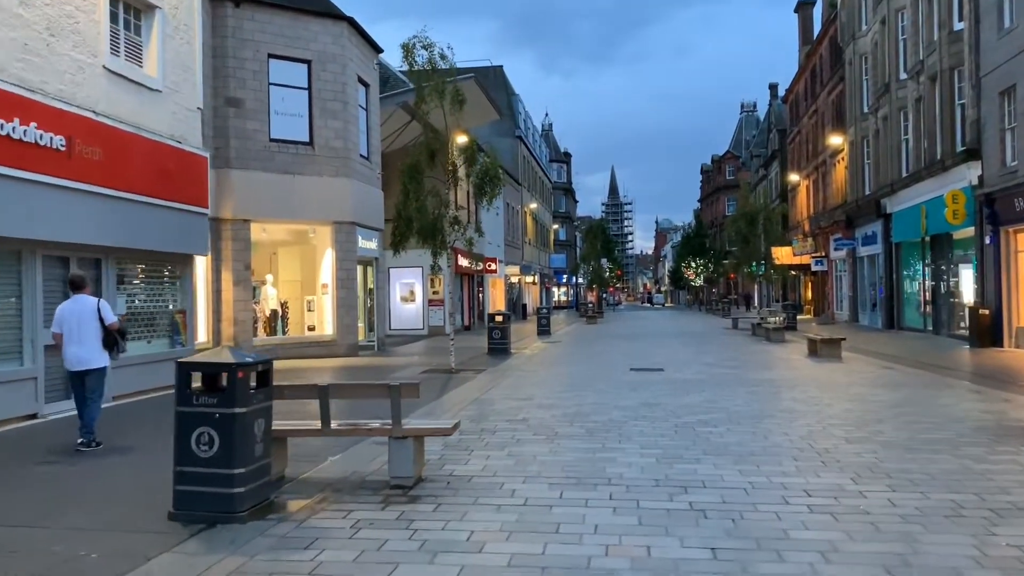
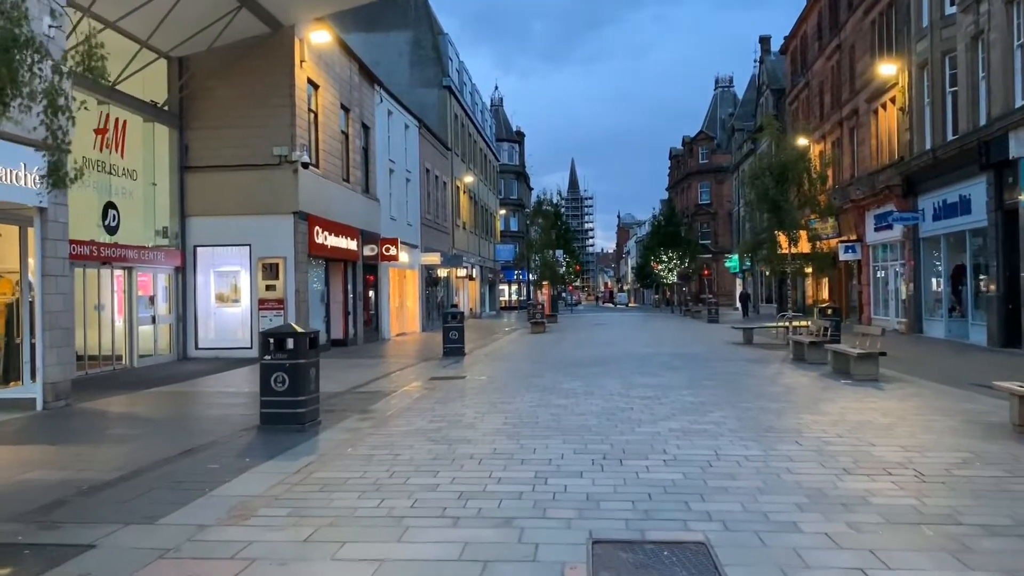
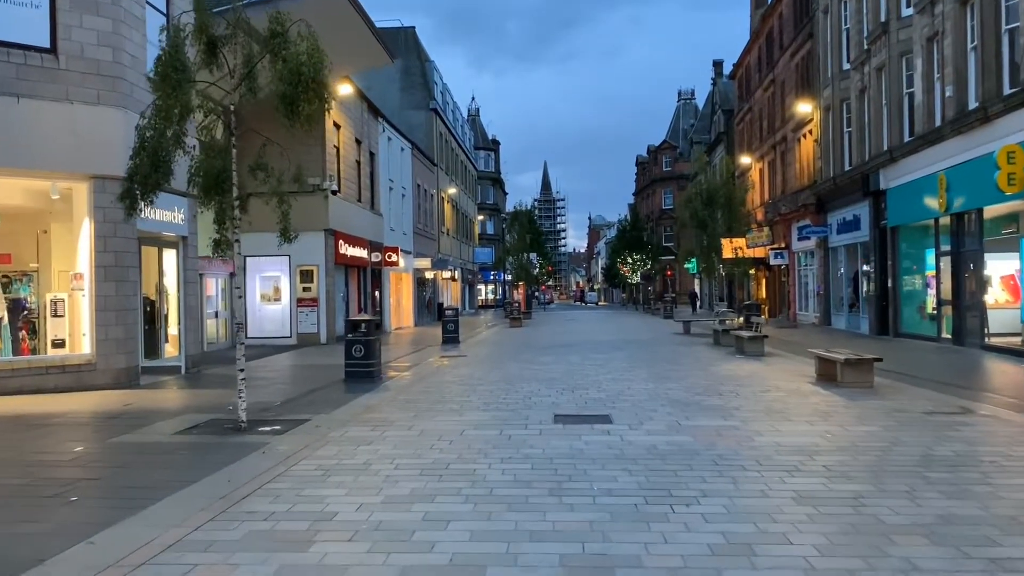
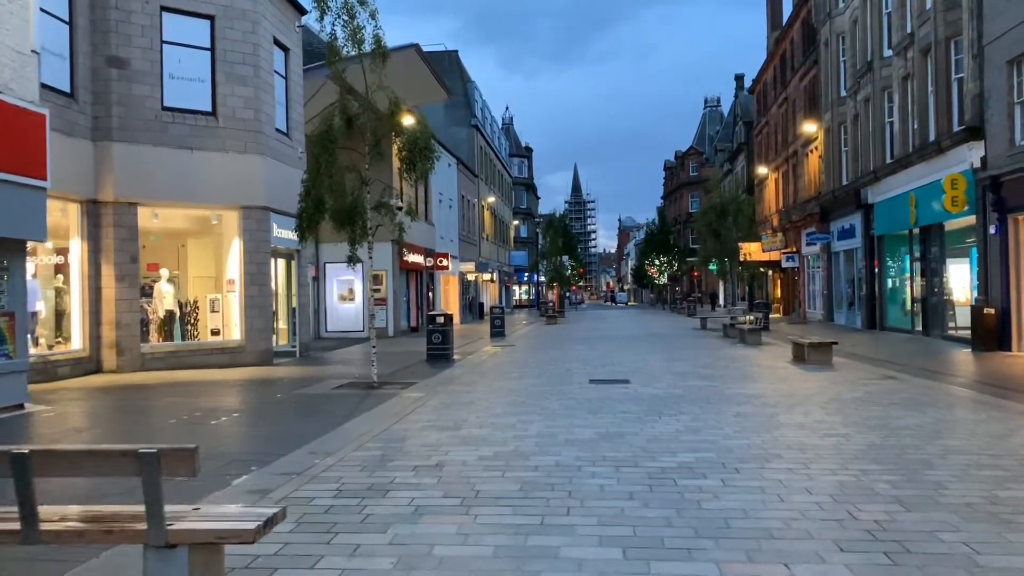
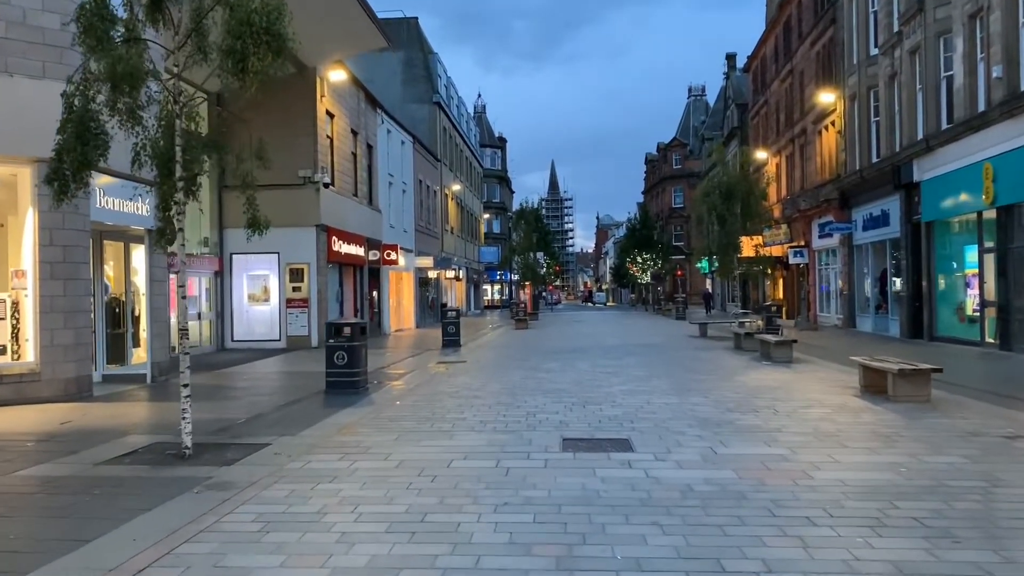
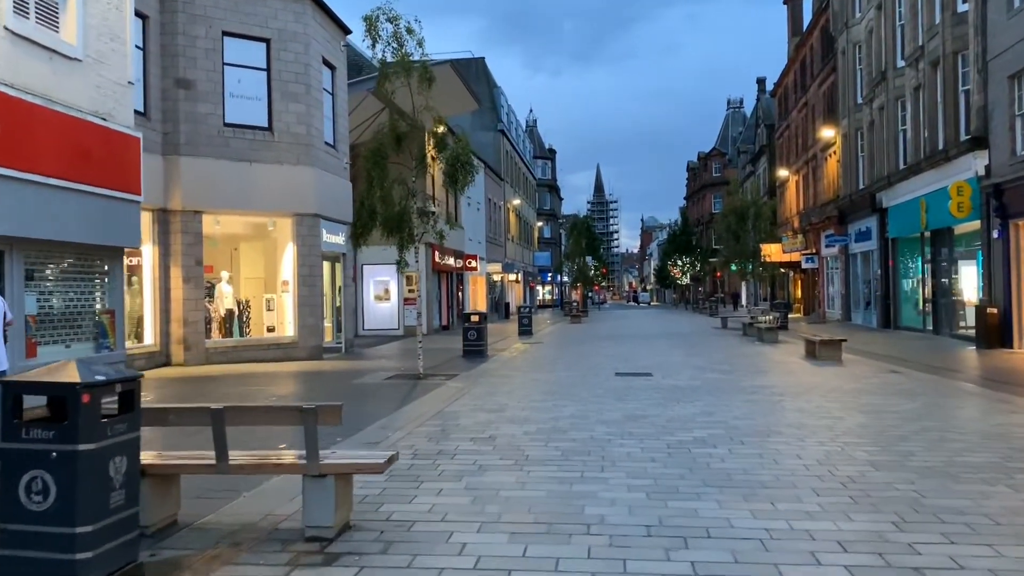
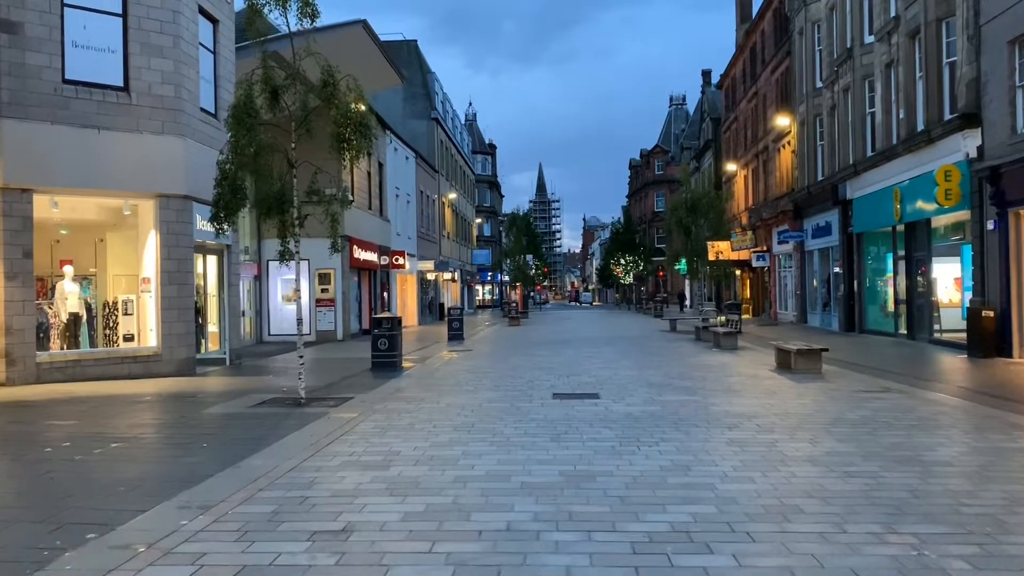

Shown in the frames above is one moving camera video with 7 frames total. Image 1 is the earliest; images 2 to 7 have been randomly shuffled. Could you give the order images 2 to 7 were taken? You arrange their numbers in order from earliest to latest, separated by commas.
6, 4, 7, 3, 5, 2
